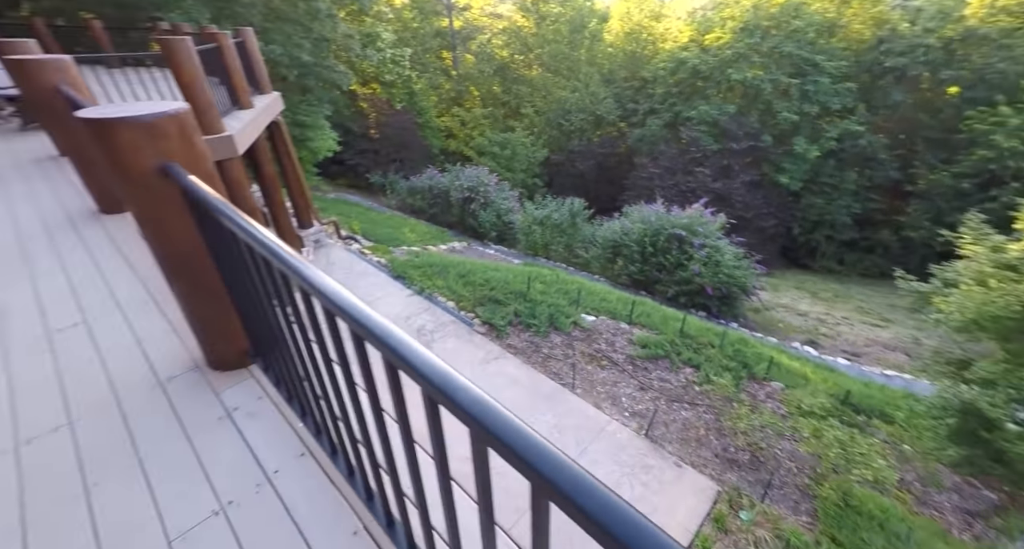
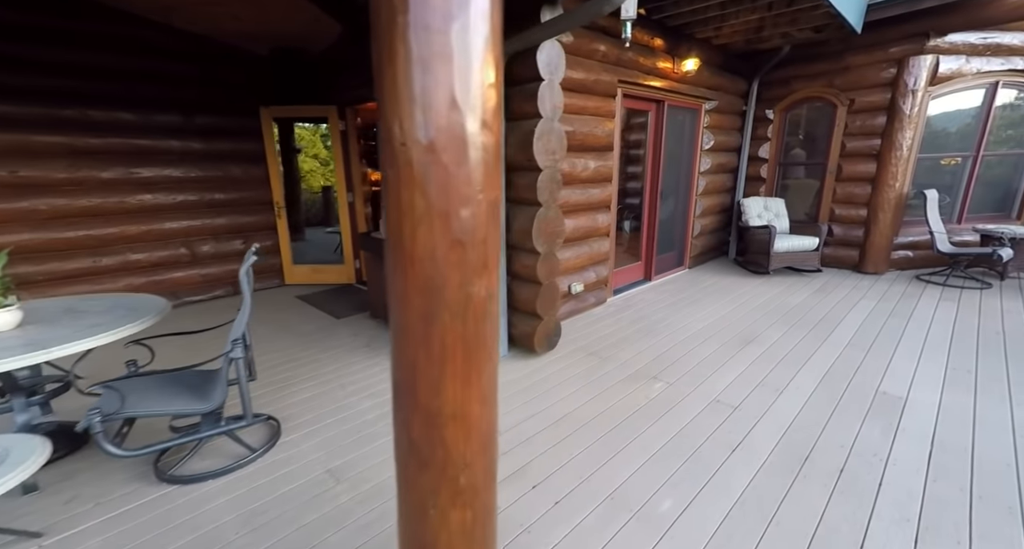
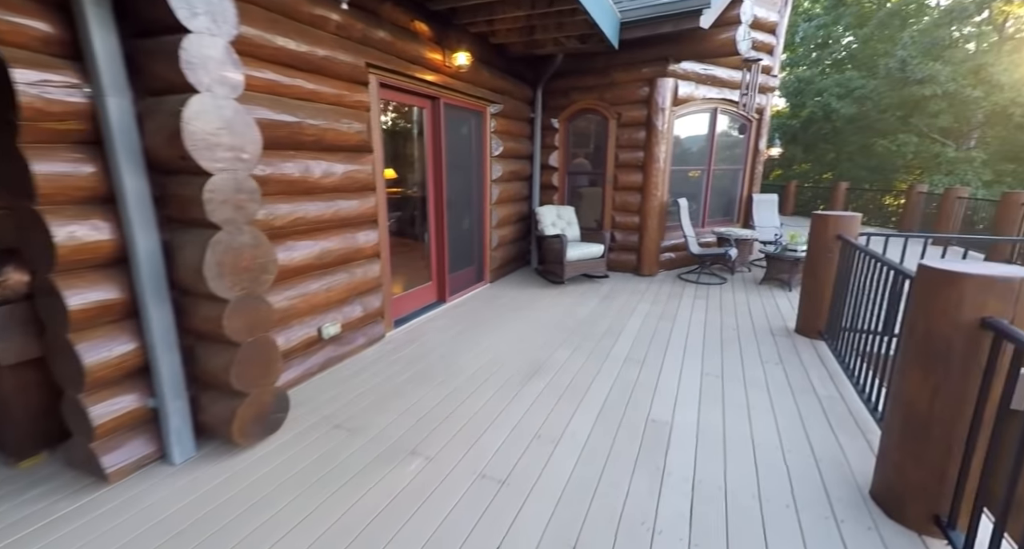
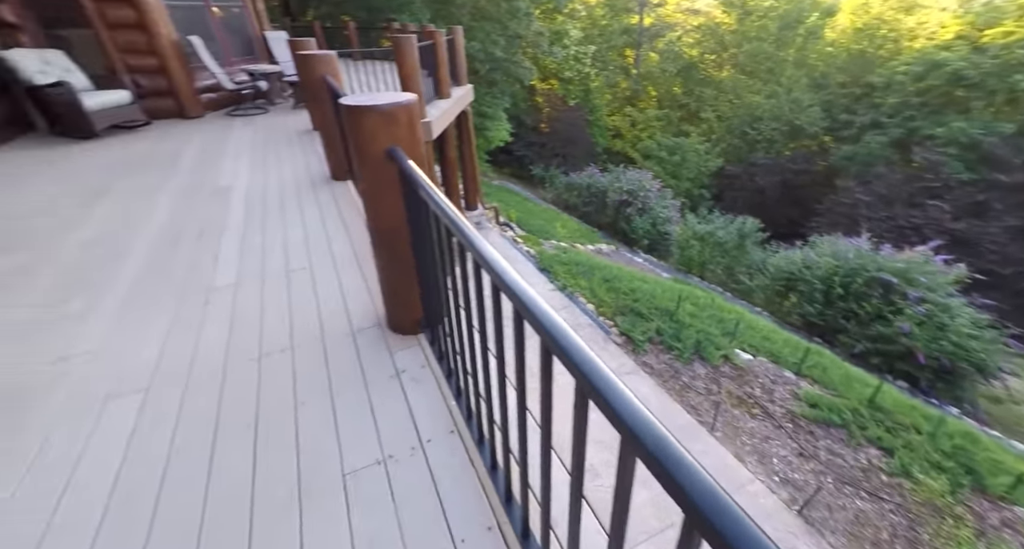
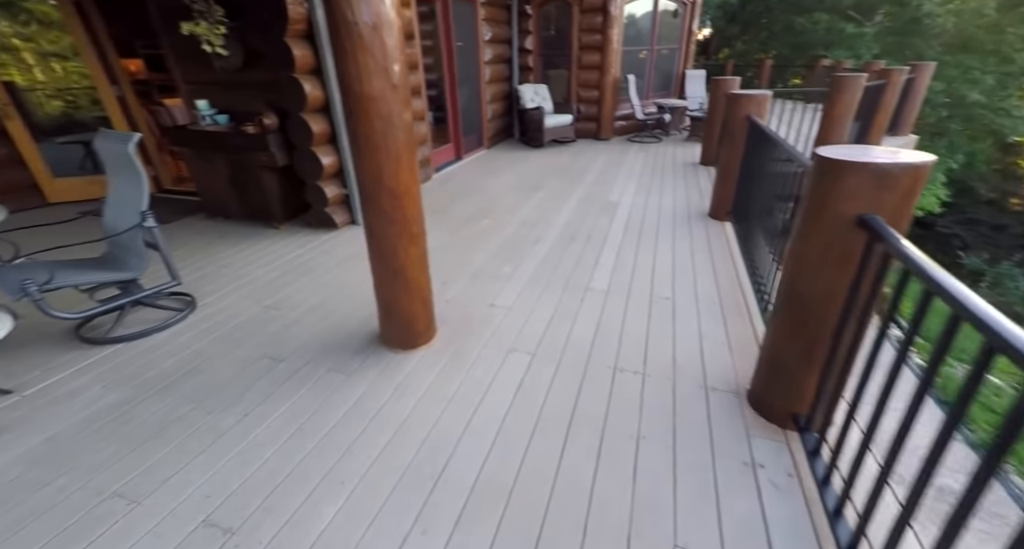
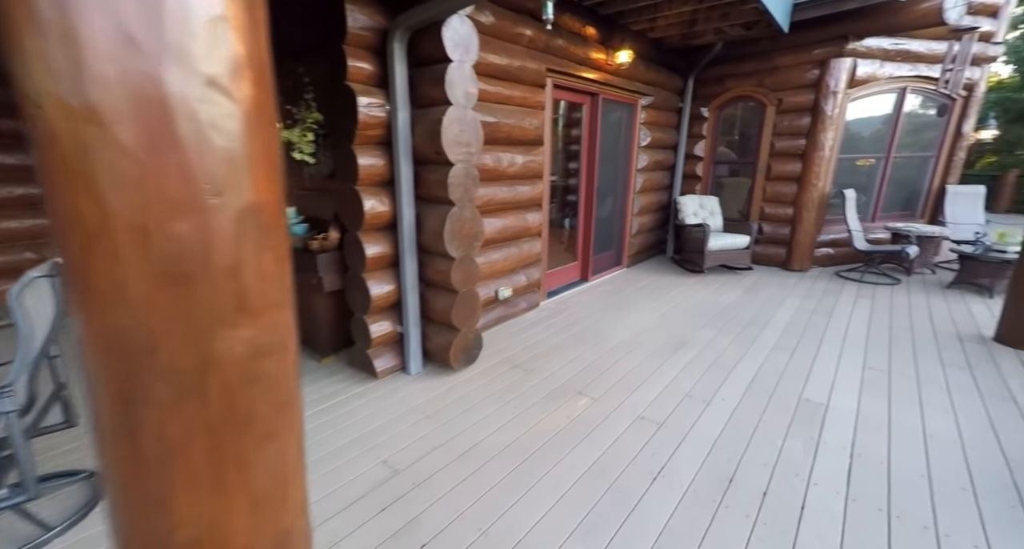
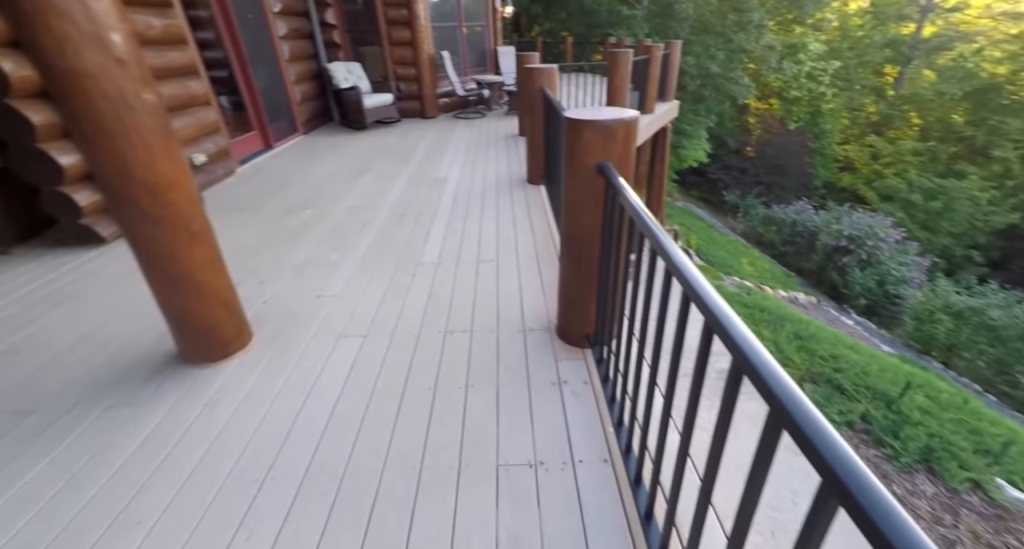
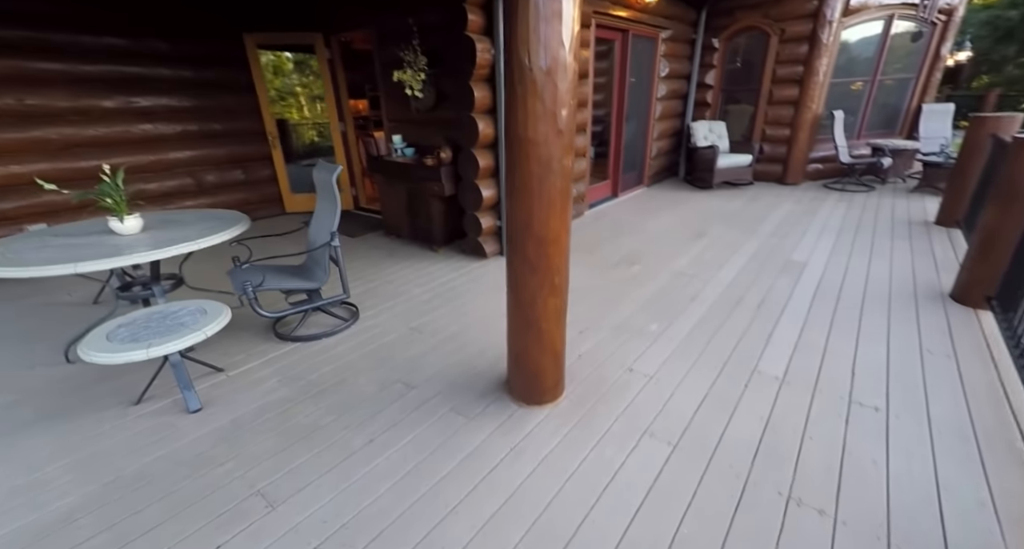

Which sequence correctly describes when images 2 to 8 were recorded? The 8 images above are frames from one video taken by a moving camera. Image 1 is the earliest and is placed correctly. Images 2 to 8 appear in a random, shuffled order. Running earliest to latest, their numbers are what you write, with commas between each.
4, 7, 5, 8, 2, 6, 3
